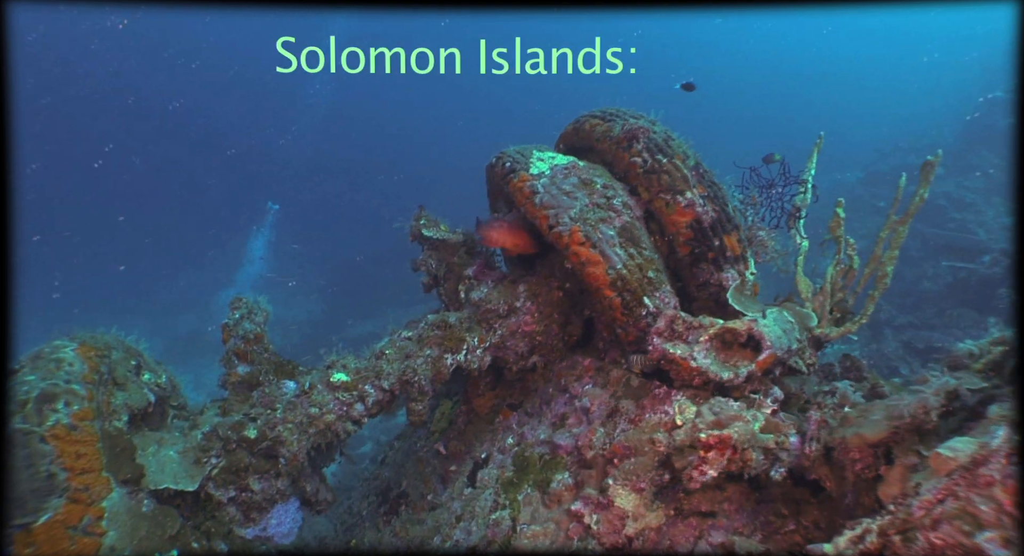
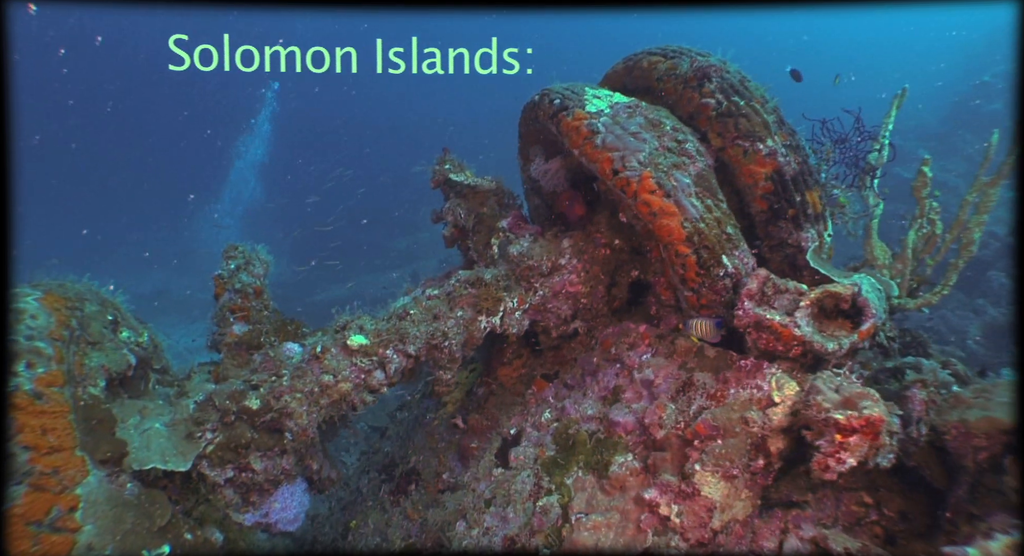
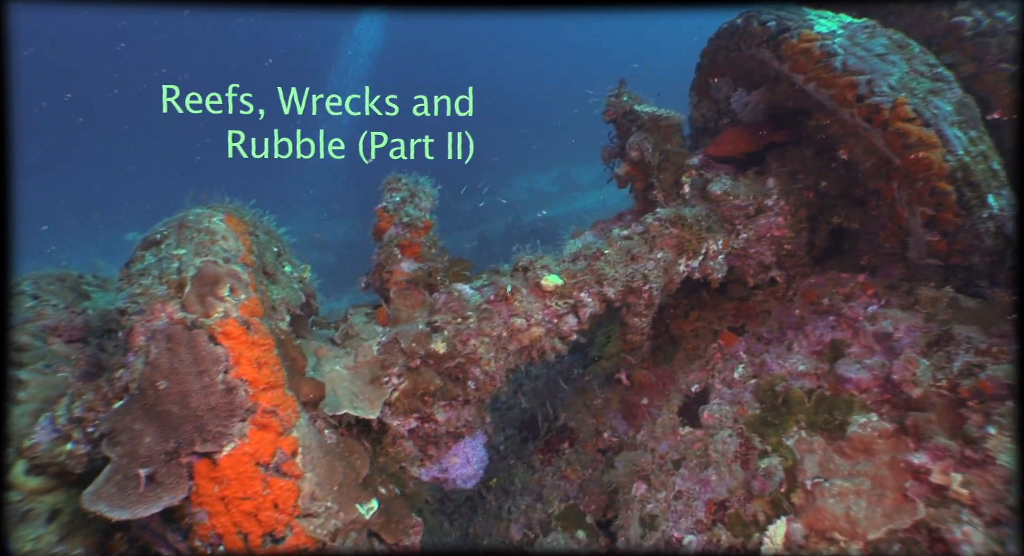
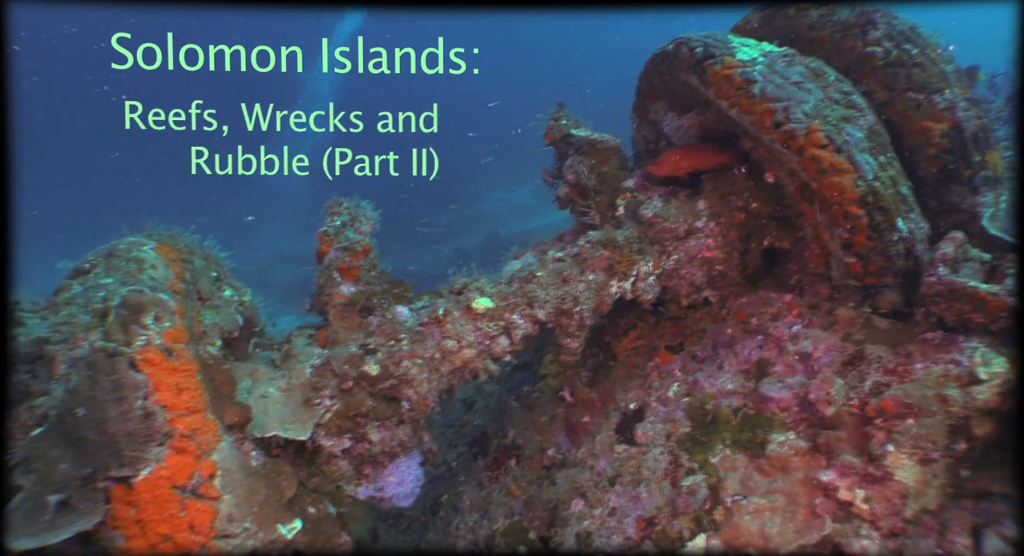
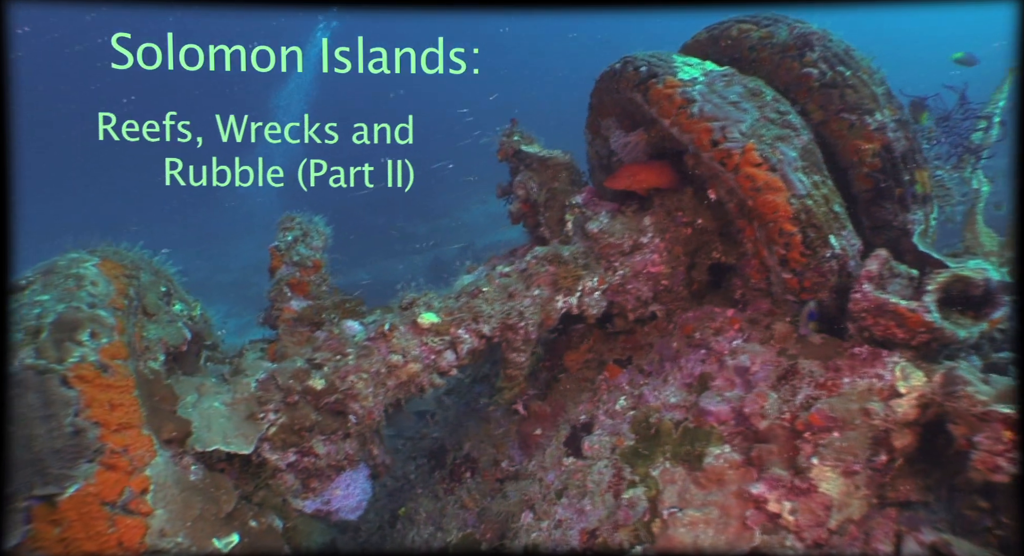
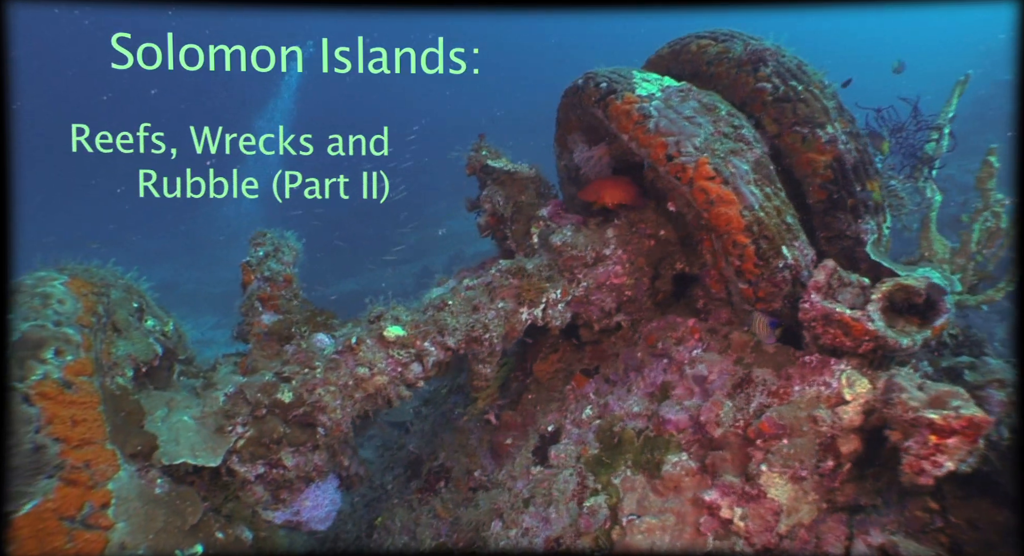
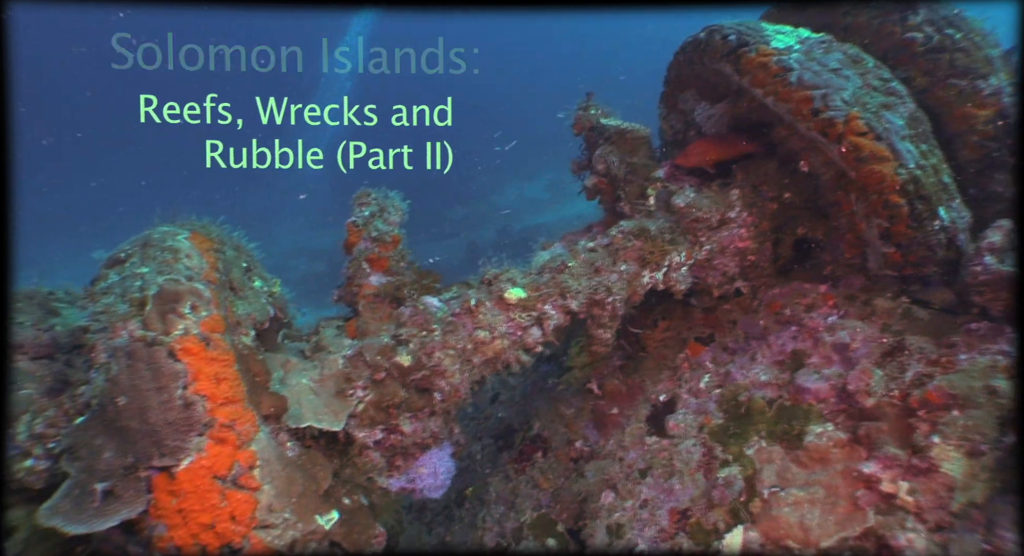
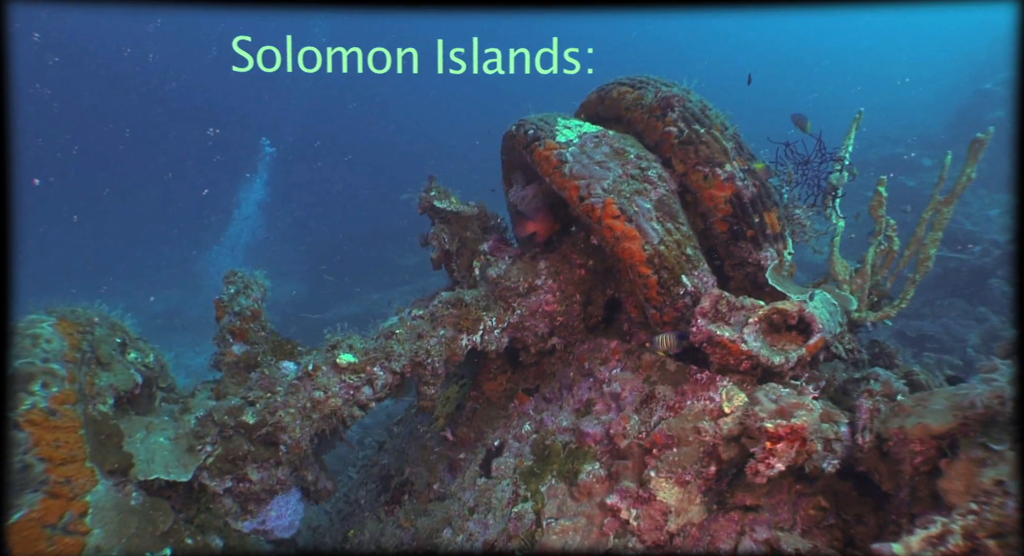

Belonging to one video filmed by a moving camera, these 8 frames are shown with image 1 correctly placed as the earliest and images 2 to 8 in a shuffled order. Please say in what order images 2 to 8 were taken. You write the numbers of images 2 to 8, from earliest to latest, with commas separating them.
8, 2, 6, 5, 4, 7, 3
